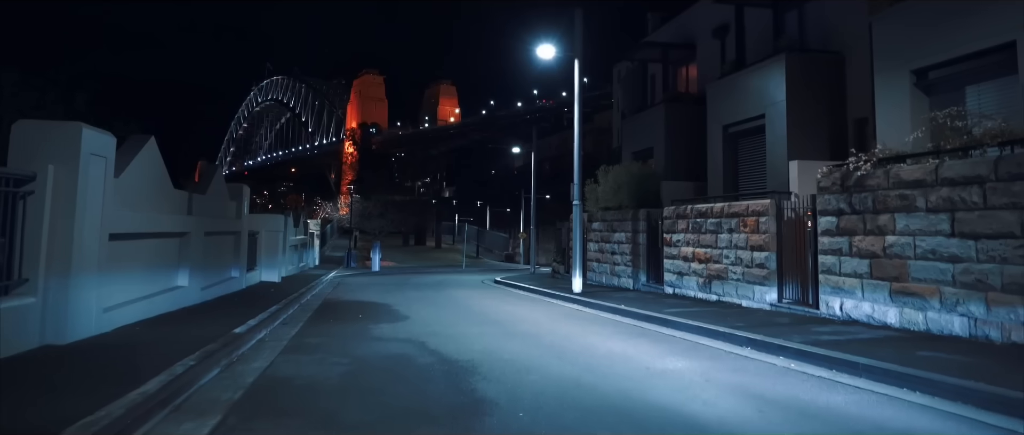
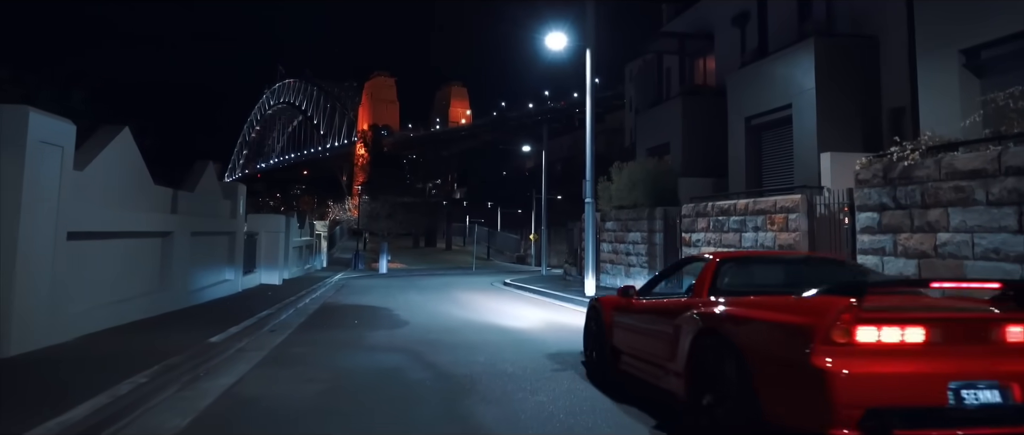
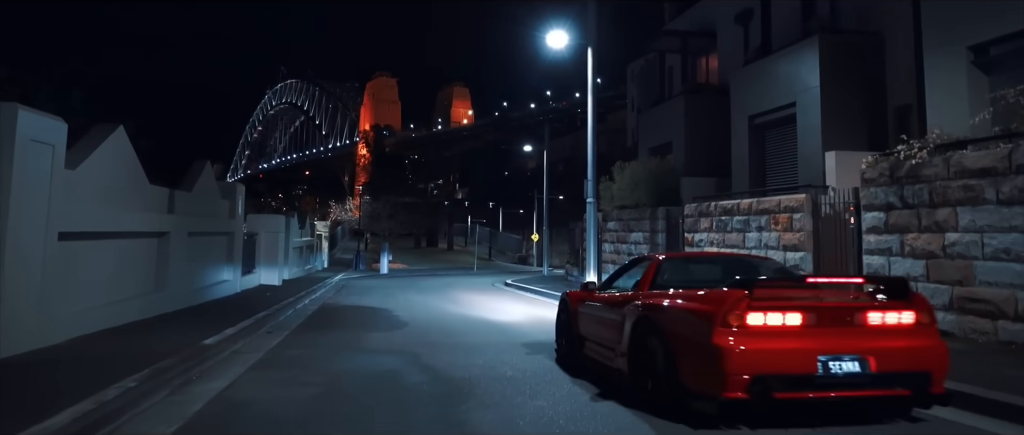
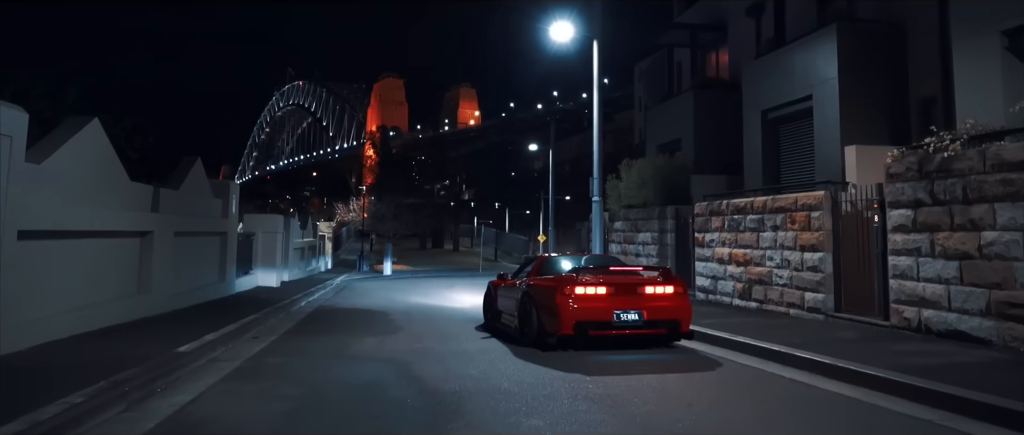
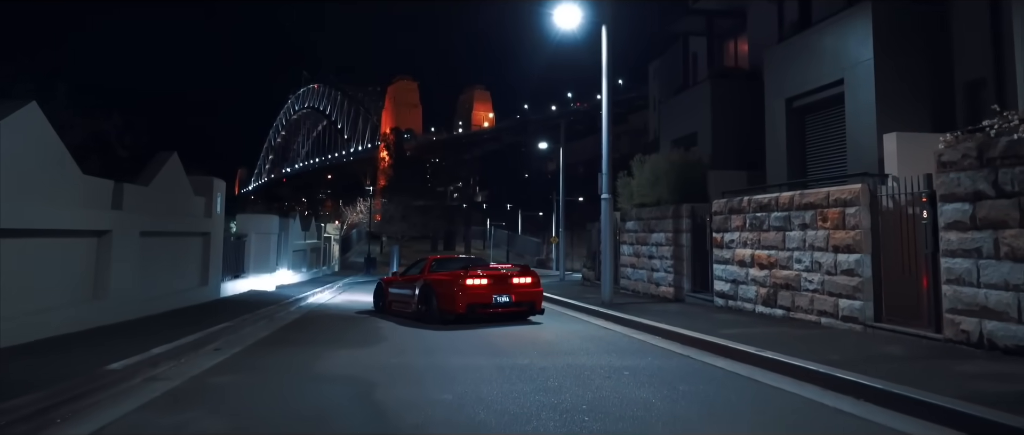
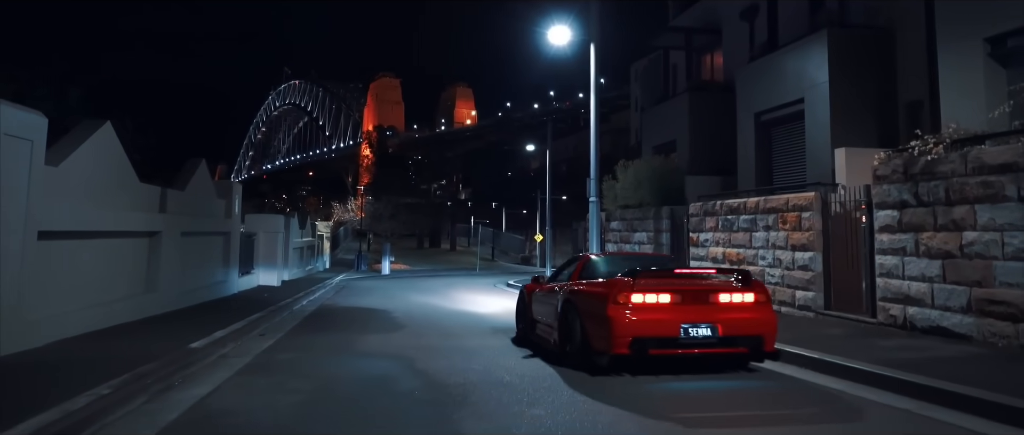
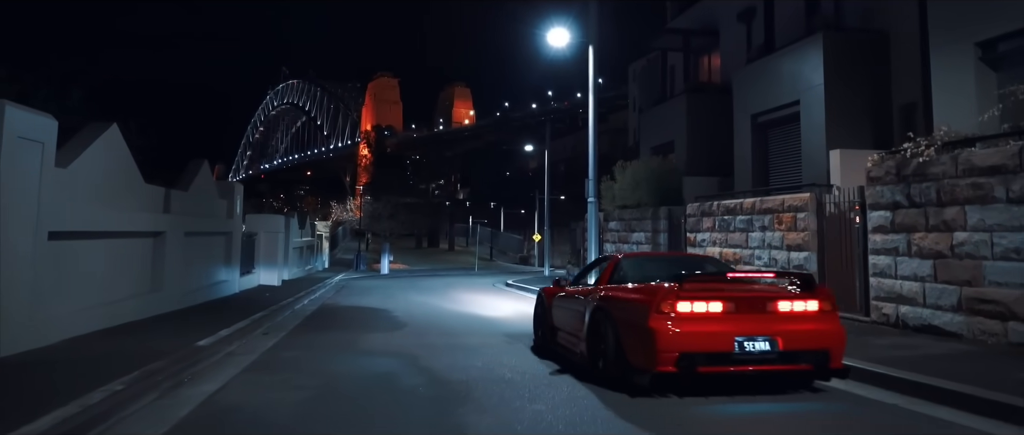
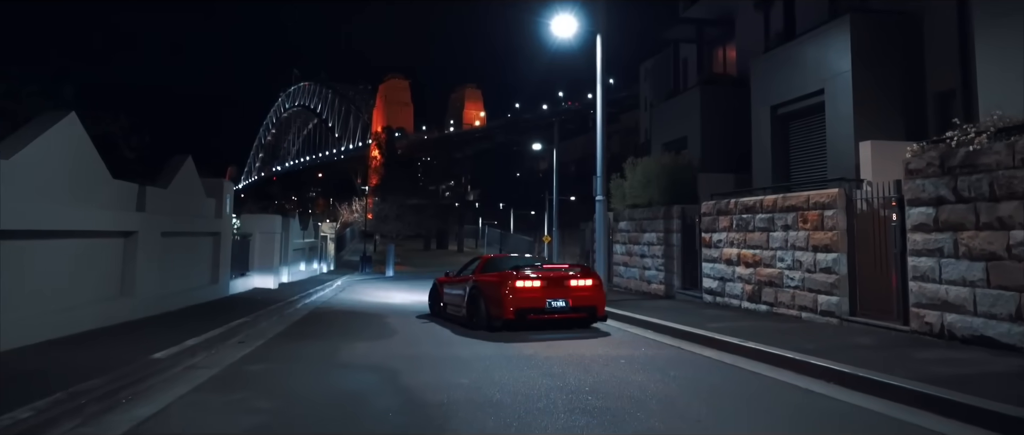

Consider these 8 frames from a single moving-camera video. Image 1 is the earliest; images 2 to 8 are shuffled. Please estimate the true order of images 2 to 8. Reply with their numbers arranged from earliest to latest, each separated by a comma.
2, 3, 7, 6, 4, 8, 5
